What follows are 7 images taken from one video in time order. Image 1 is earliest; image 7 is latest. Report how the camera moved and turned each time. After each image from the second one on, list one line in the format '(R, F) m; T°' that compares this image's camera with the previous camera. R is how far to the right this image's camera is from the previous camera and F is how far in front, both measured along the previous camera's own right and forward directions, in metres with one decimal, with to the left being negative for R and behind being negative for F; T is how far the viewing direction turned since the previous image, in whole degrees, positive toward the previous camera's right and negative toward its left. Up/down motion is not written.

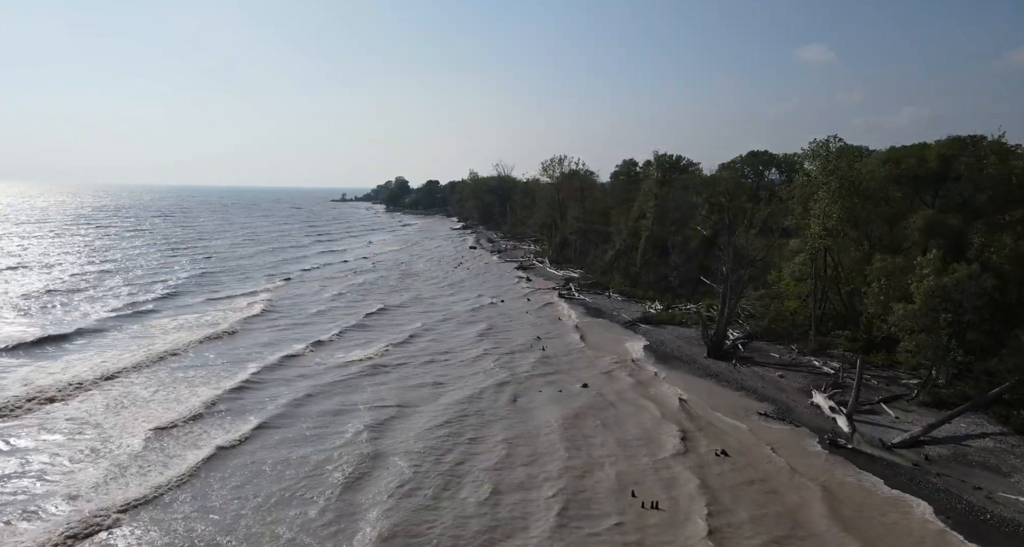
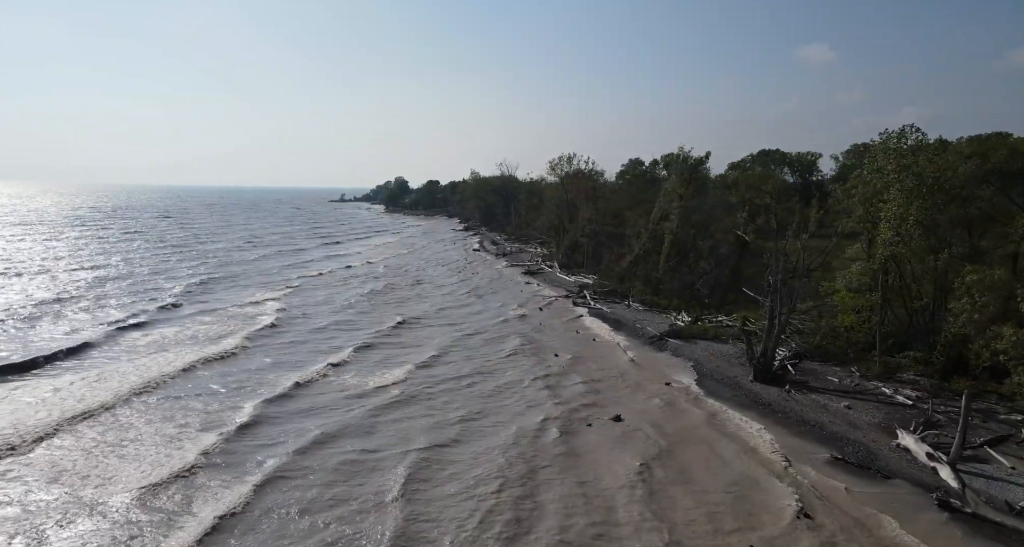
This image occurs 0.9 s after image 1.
(-0.6, +3.5) m; 0°
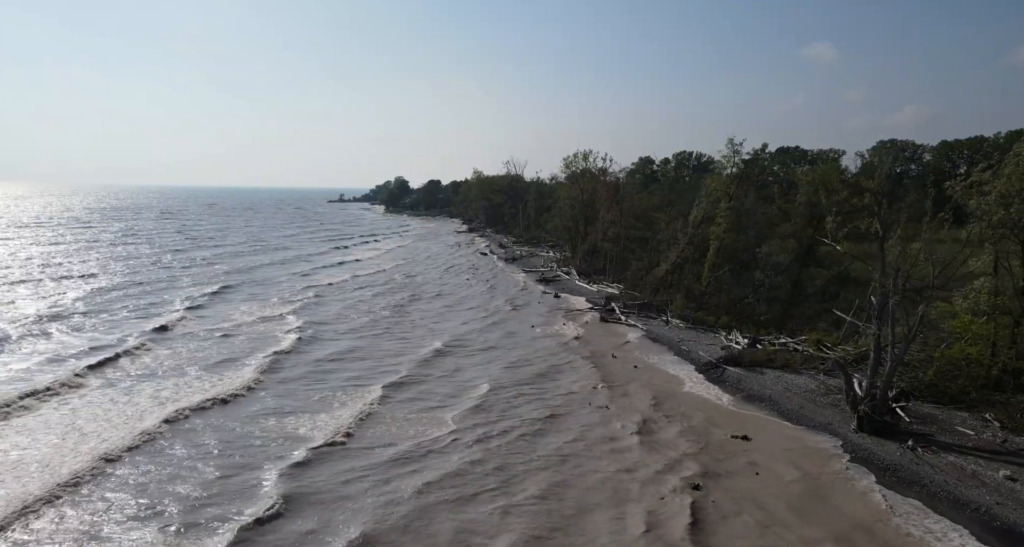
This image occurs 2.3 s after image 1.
(-1.0, +5.2) m; 0°
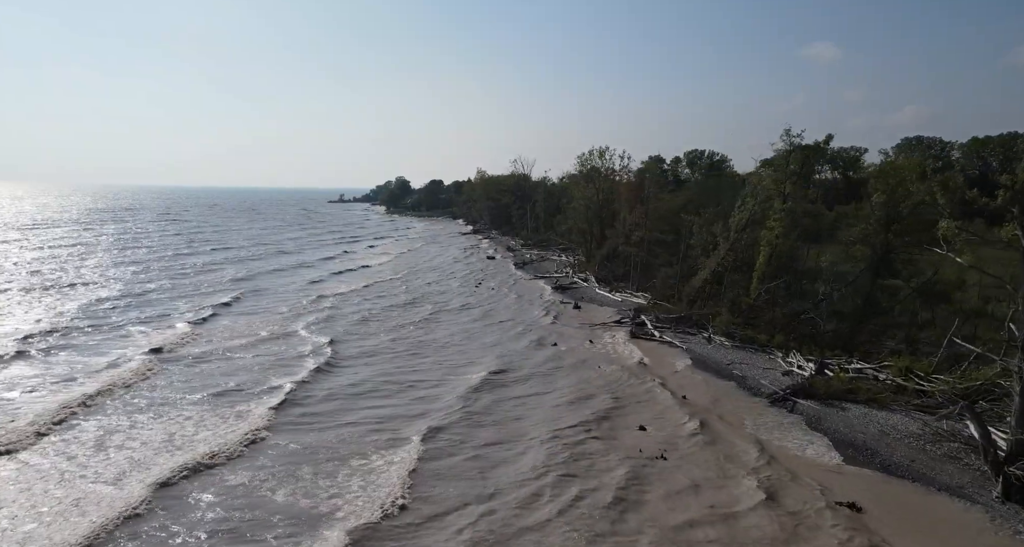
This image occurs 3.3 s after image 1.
(-0.9, +4.2) m; 0°
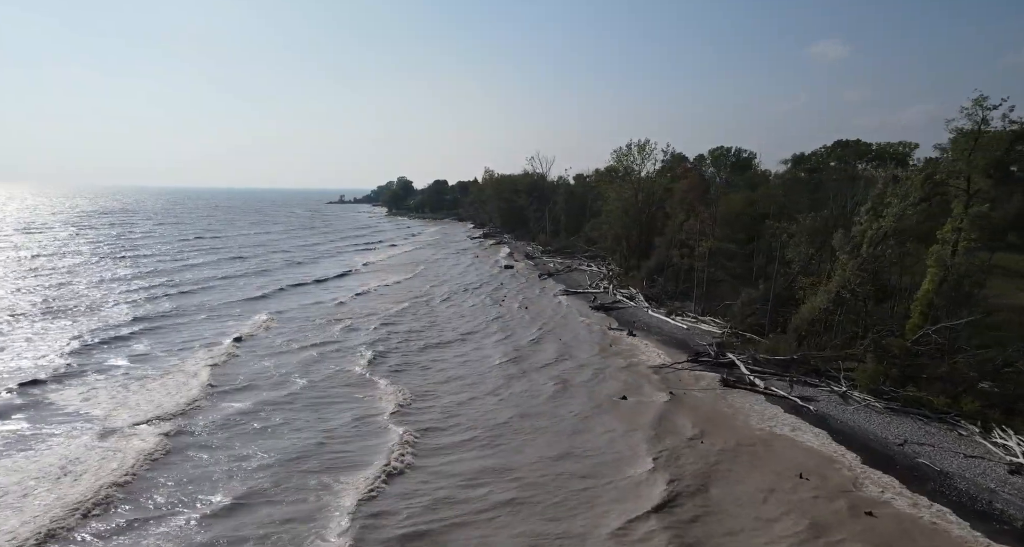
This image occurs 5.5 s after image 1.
(-1.8, +8.6) m; 0°
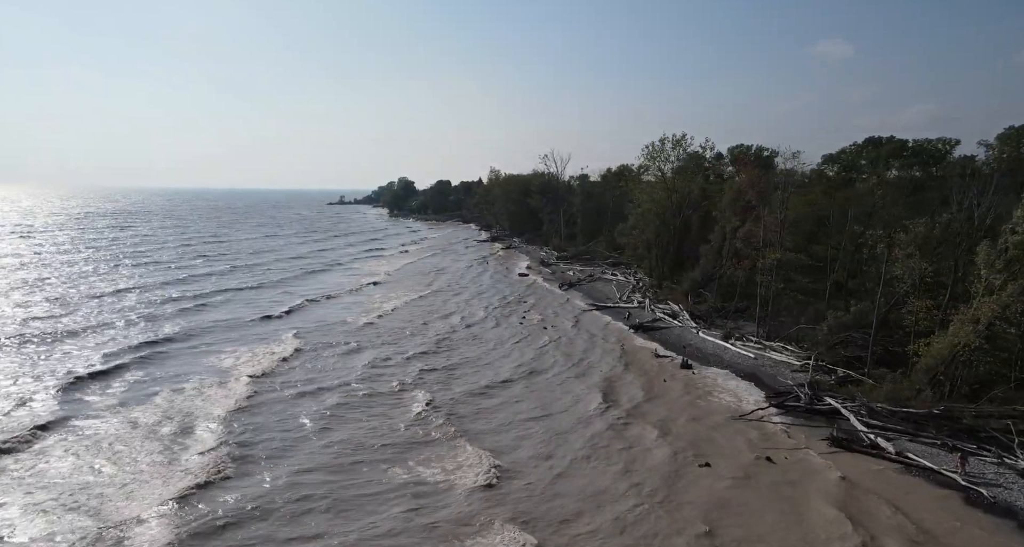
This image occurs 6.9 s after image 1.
(-1.2, +6.1) m; 0°
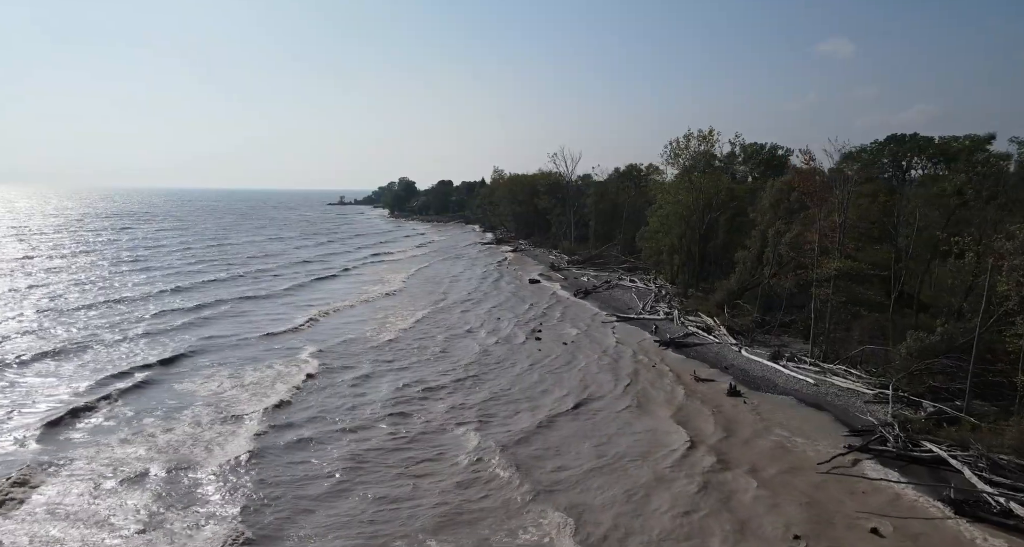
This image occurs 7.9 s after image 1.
(-0.7, +4.1) m; 0°
